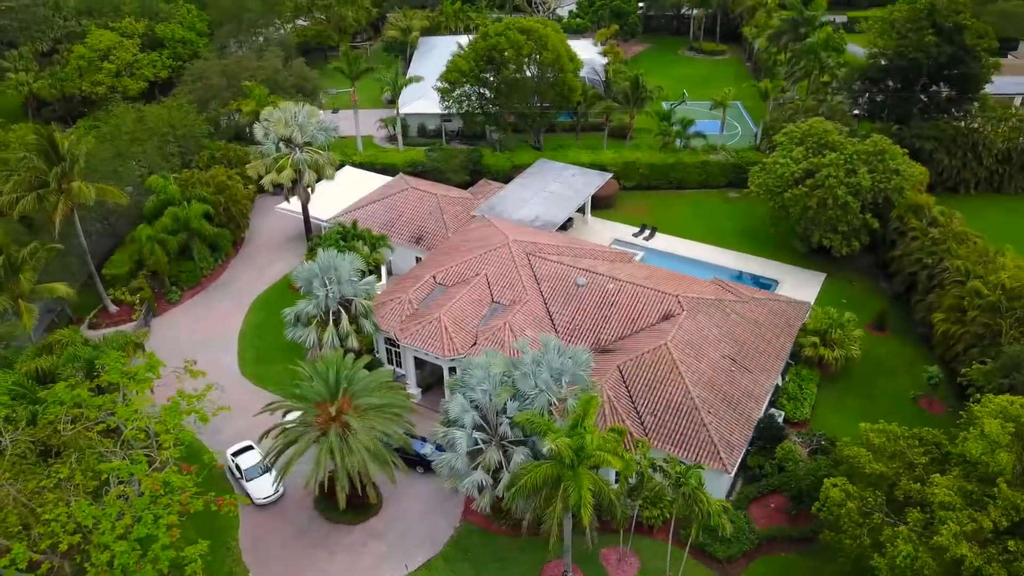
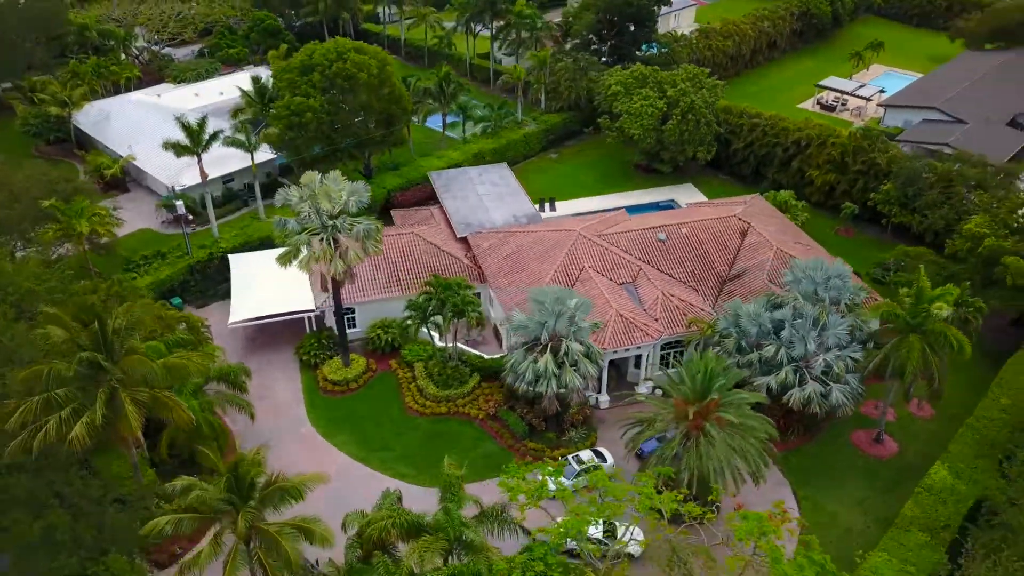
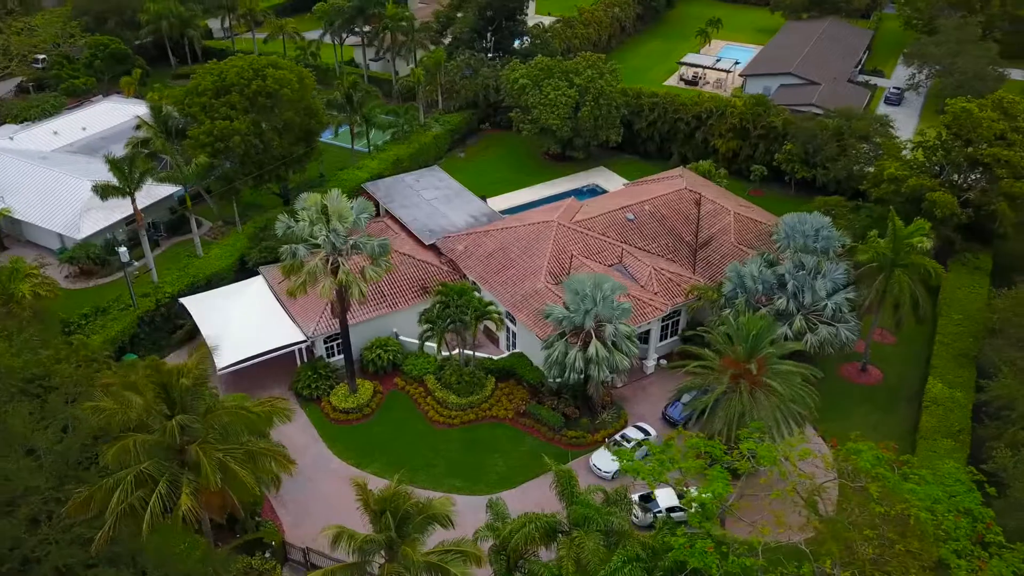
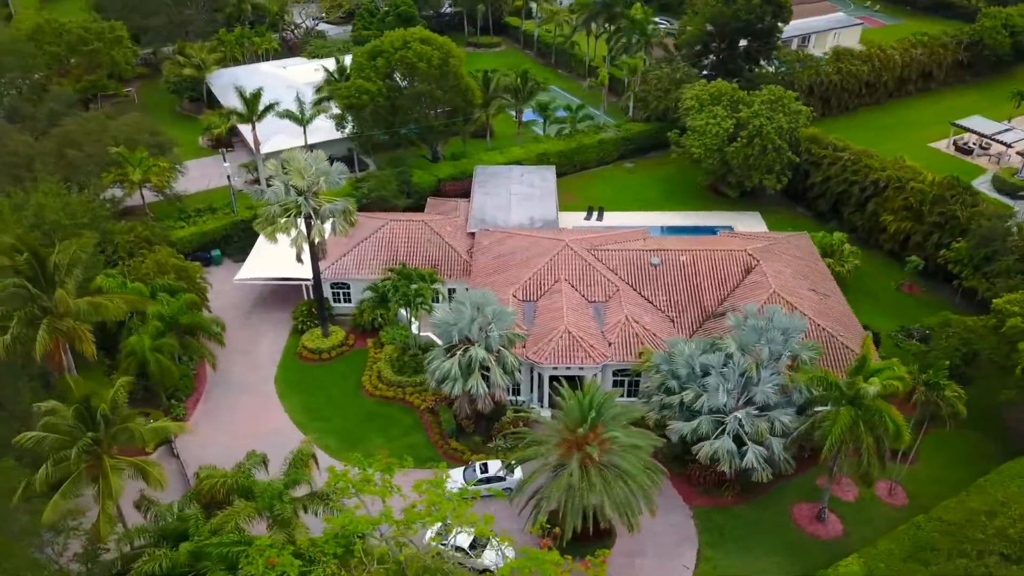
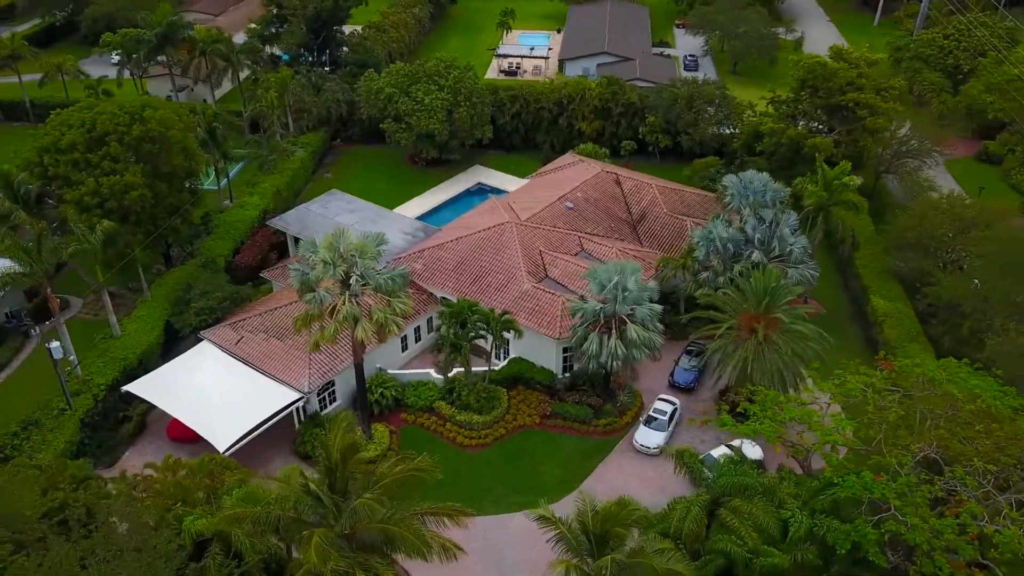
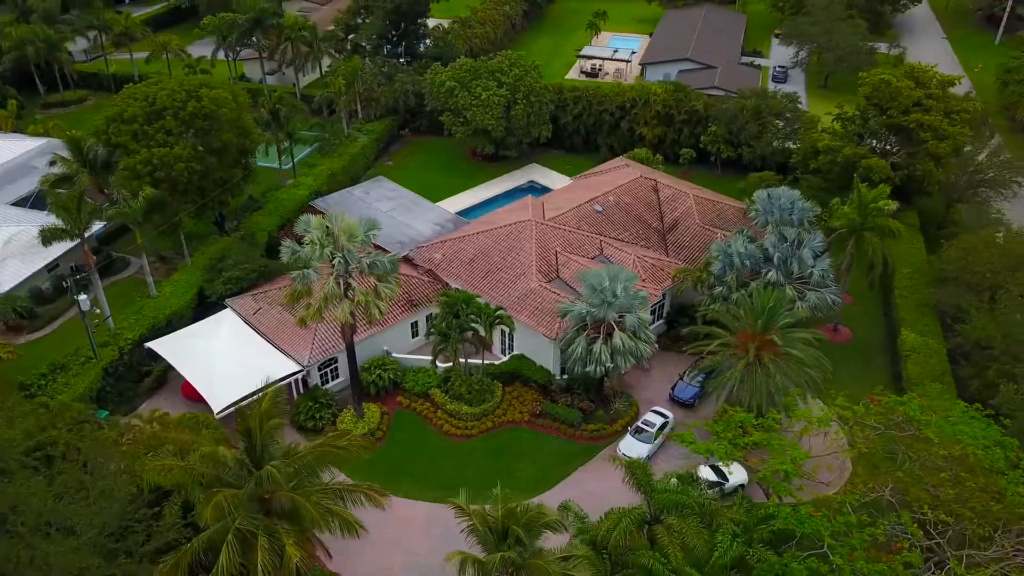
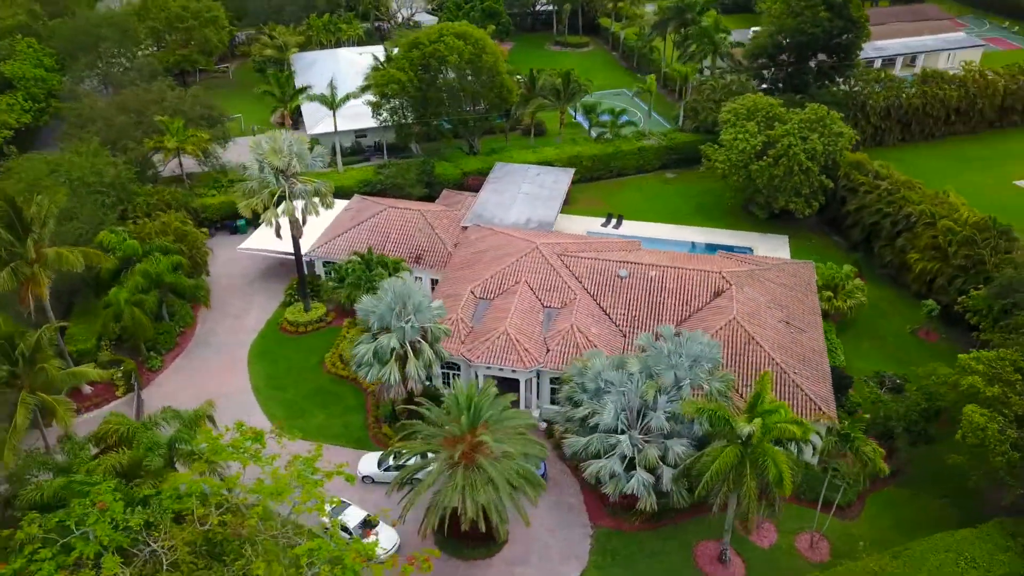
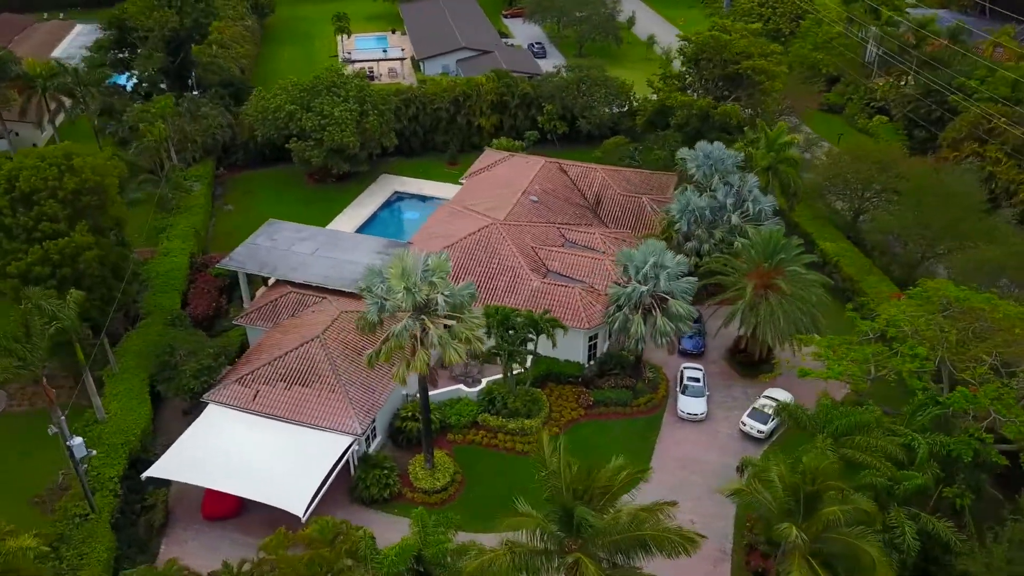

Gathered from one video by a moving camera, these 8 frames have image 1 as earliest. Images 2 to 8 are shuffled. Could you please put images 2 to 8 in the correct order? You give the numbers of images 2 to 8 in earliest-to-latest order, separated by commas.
7, 4, 2, 3, 6, 5, 8
